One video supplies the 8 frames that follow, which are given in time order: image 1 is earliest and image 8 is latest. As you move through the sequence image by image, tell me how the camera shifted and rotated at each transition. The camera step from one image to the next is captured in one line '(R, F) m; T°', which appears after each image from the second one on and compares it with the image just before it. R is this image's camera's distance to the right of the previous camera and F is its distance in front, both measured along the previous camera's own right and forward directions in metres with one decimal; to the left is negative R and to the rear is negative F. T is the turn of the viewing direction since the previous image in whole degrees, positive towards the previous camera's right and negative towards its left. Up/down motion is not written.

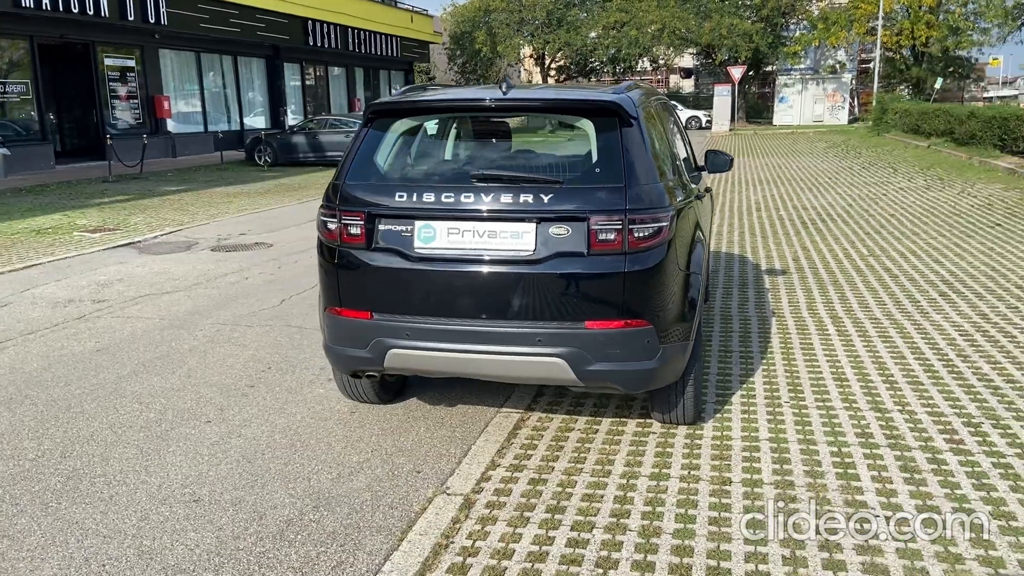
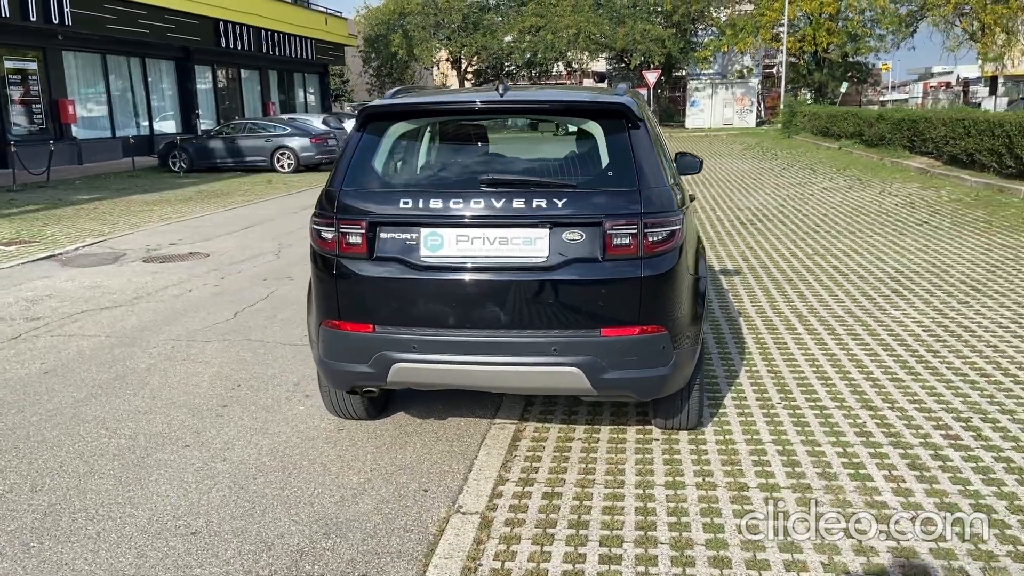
(-0.4, +0.1) m; +6°
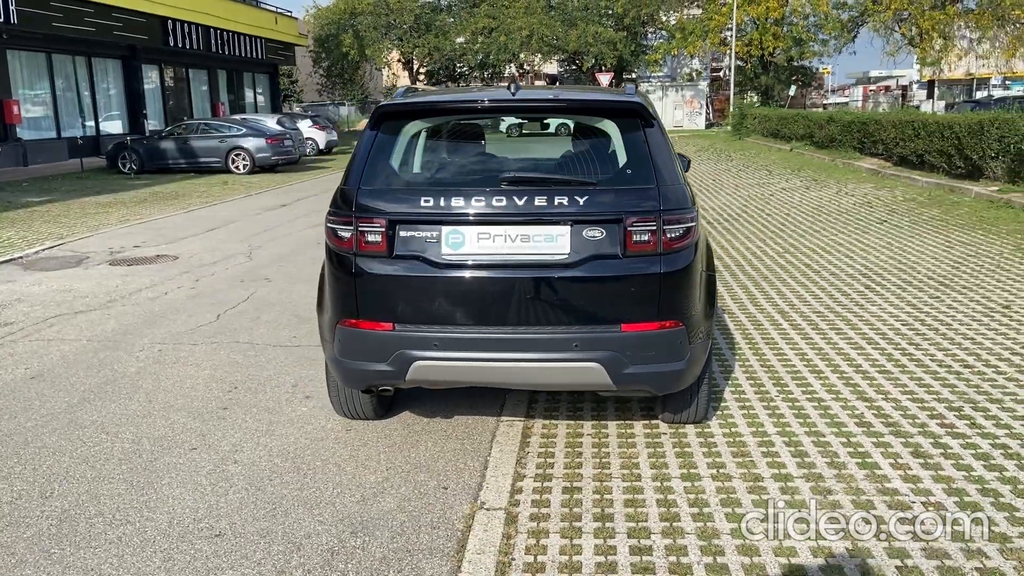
(-0.3, 0.0) m; +3°
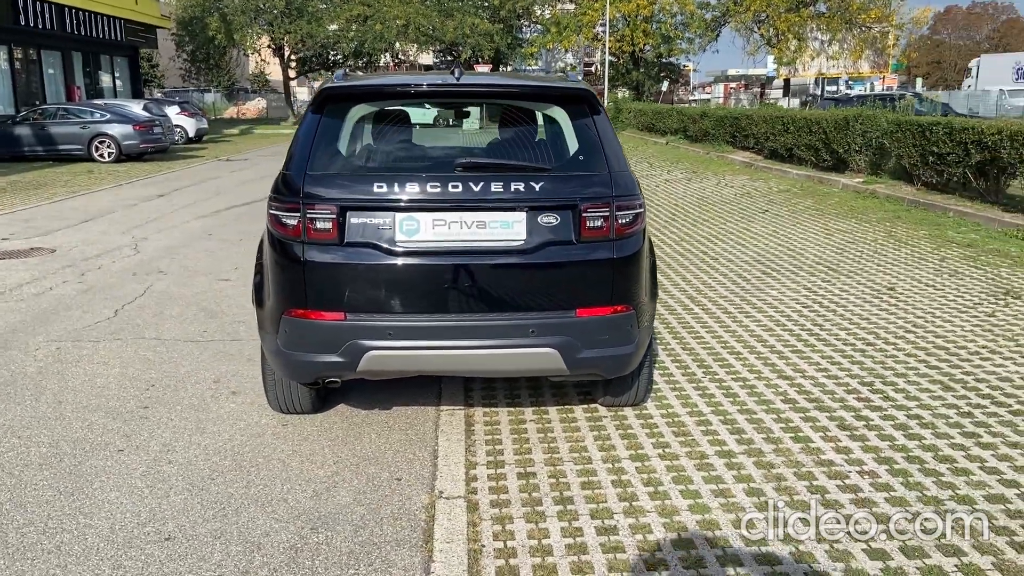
(-0.3, 0.0) m; +8°
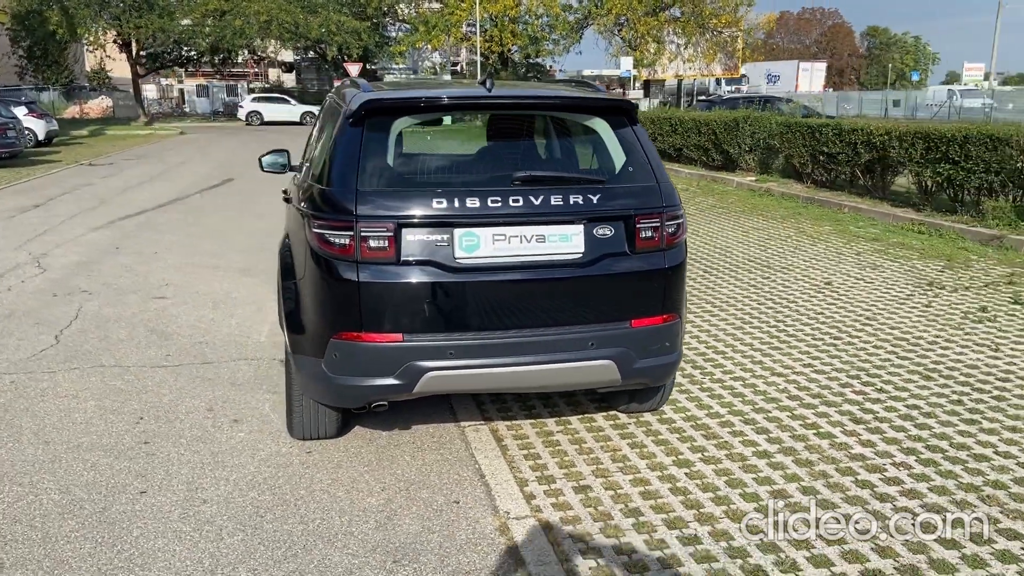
(-0.8, +0.1) m; +9°
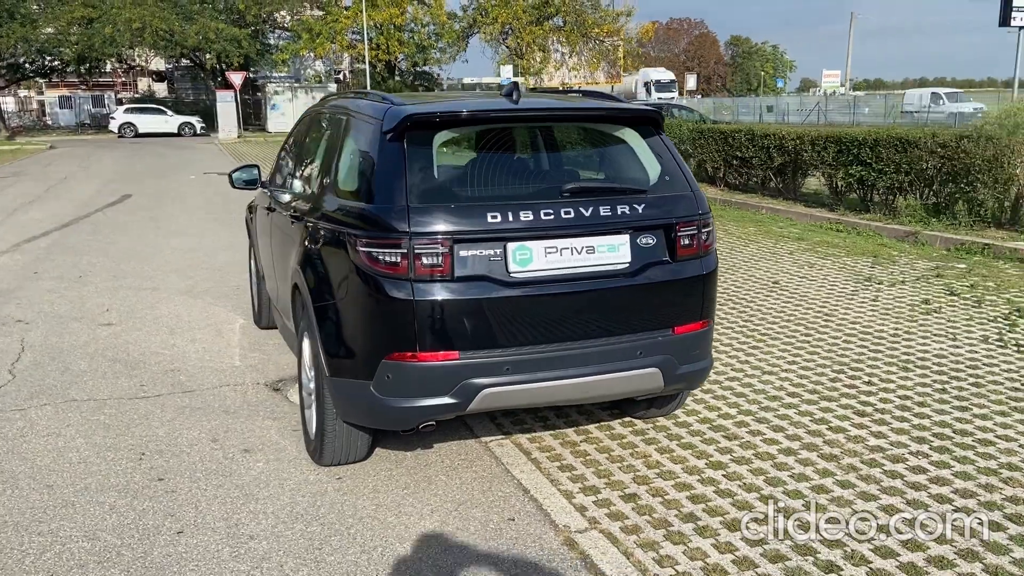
(-0.7, +0.1) m; +8°
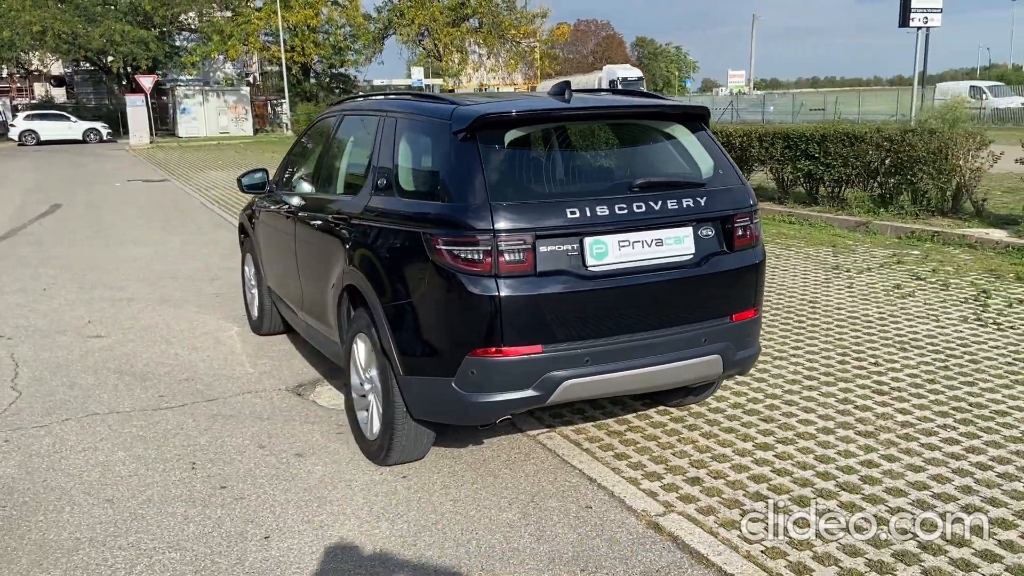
(-0.6, 0.0) m; +6°
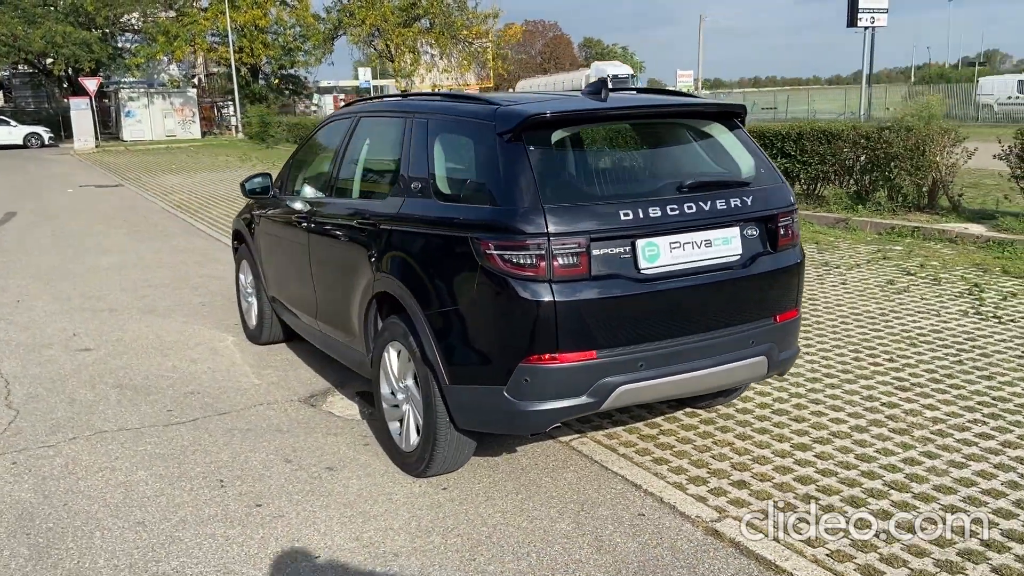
(-0.4, +0.1) m; +3°
